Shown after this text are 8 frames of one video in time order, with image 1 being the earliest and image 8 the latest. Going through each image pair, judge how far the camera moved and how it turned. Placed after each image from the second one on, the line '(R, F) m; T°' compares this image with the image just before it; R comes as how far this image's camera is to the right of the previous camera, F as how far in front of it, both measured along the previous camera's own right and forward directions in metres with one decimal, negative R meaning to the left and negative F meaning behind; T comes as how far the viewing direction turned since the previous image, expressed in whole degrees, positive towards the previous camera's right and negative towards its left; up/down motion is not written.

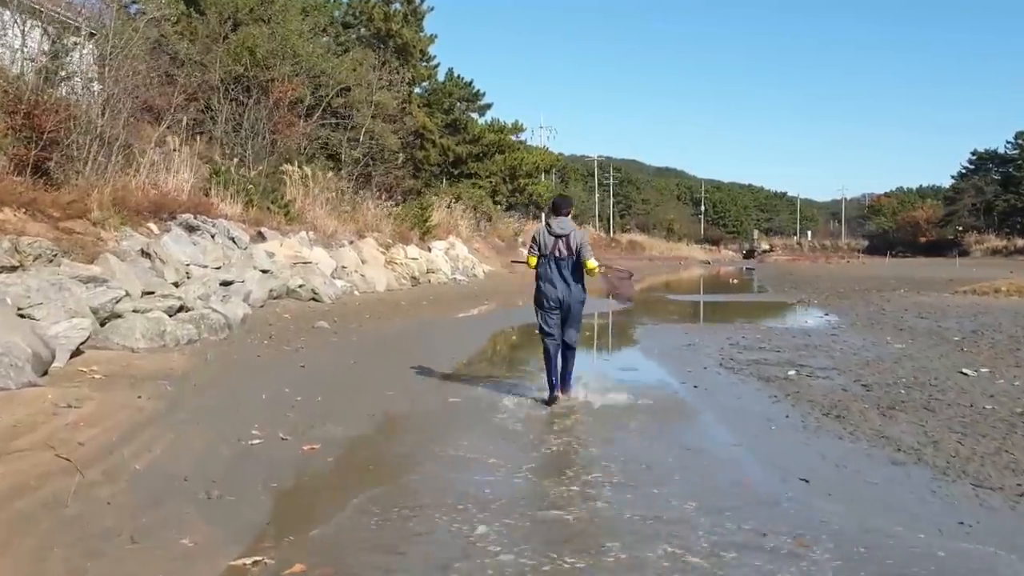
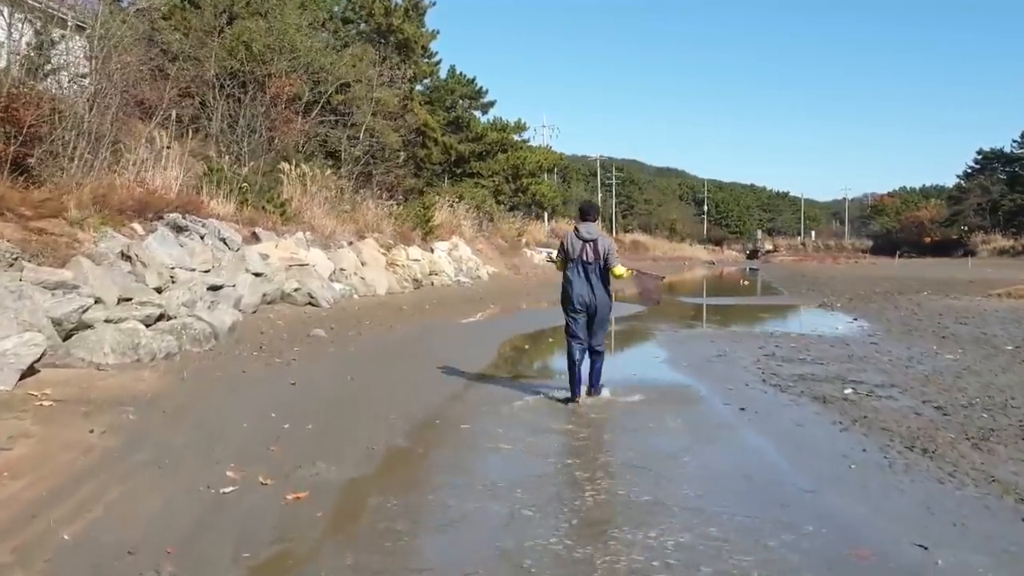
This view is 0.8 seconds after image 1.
(-0.1, +0.9) m; 0°
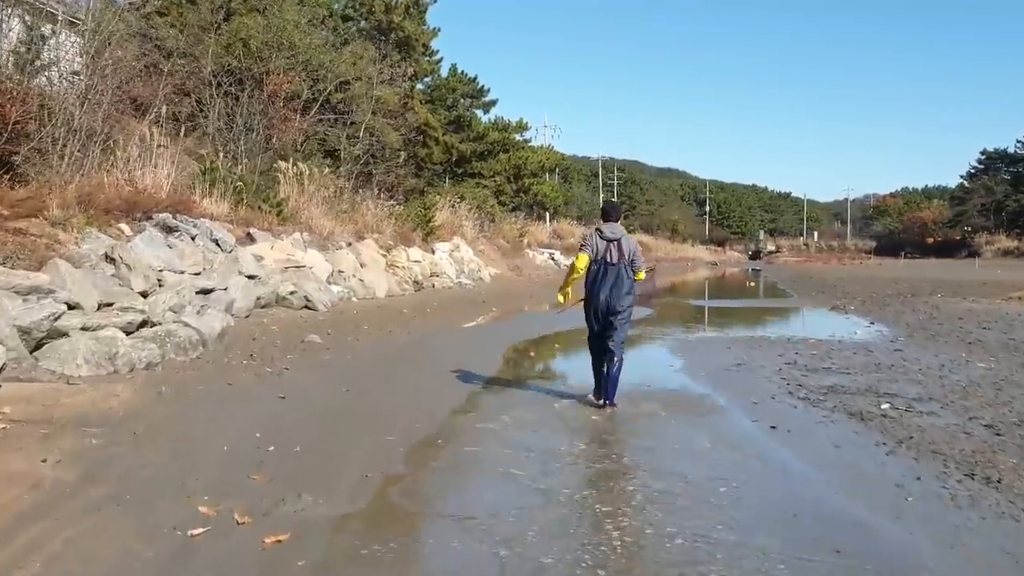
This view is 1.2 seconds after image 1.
(-0.1, +0.5) m; 0°
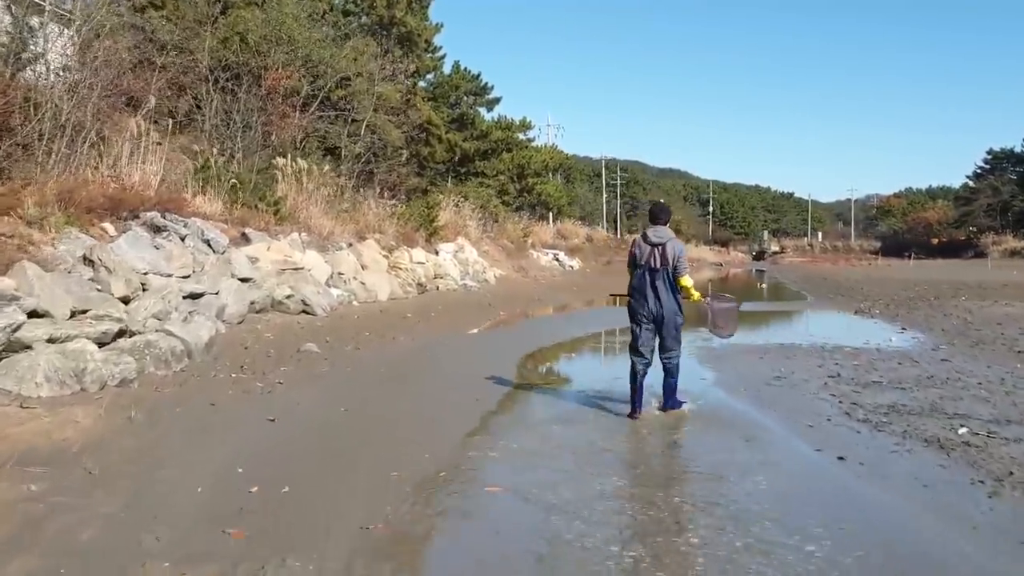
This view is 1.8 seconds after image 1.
(-0.1, +0.8) m; 0°
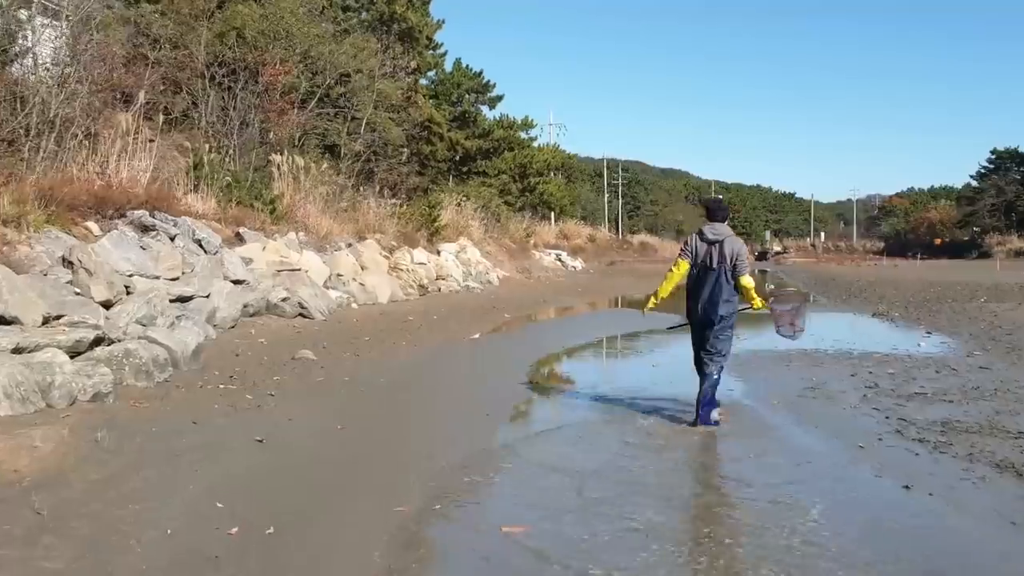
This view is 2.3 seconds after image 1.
(-0.1, +0.6) m; 0°
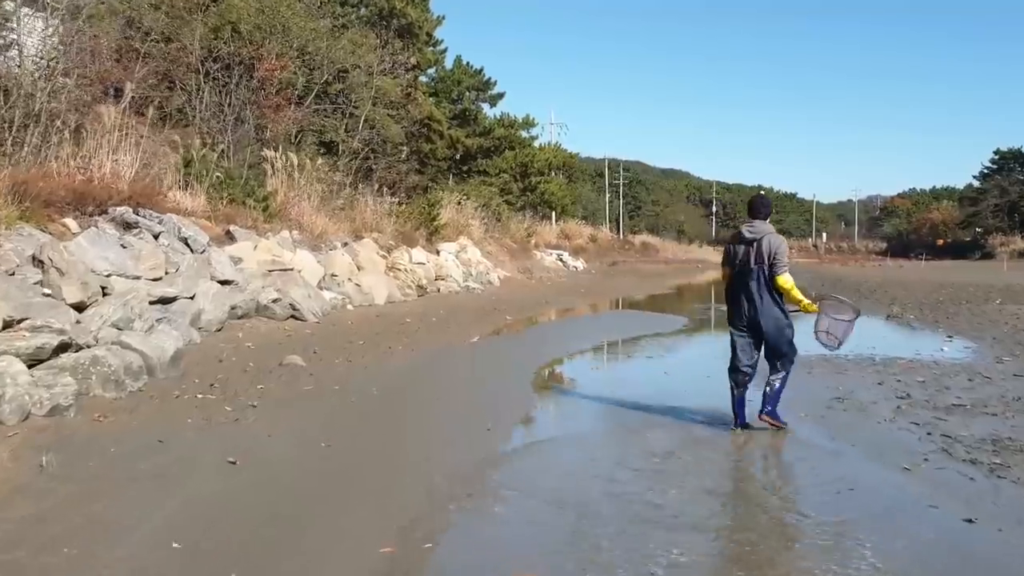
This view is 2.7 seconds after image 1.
(0.0, +0.5) m; 0°
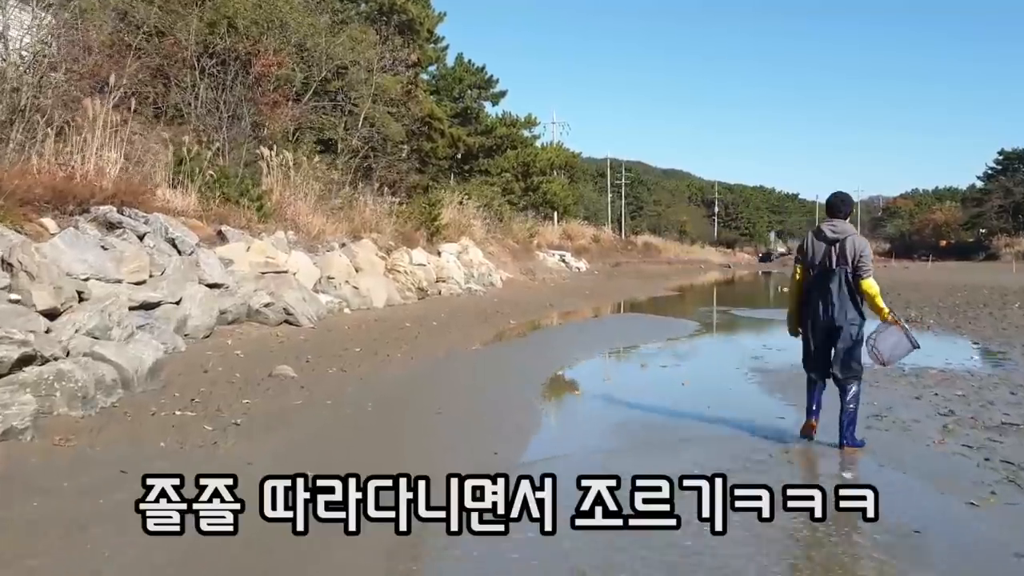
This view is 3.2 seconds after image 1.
(-0.1, +0.6) m; 0°
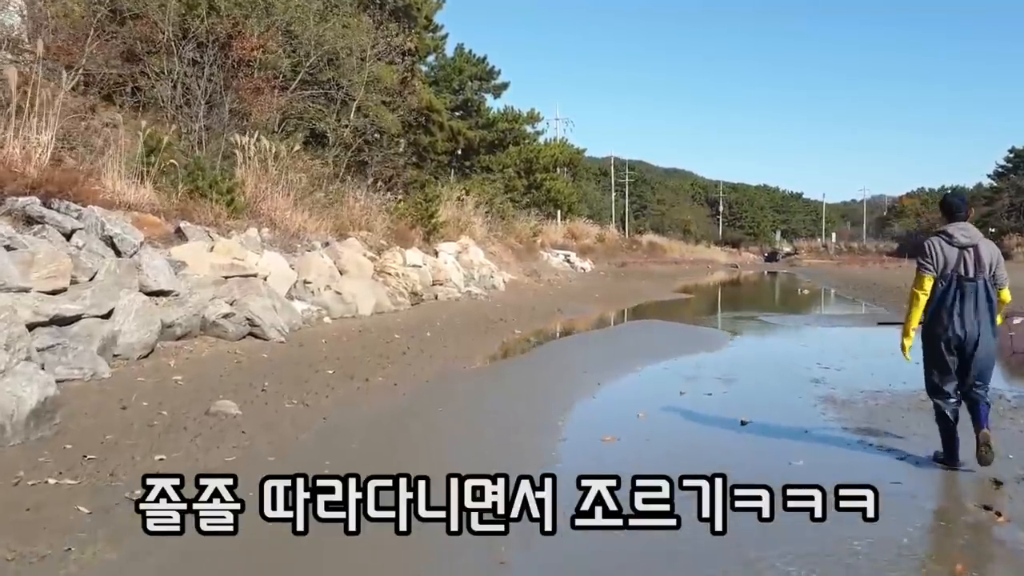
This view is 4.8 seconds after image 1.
(-0.1, +1.7) m; 0°
